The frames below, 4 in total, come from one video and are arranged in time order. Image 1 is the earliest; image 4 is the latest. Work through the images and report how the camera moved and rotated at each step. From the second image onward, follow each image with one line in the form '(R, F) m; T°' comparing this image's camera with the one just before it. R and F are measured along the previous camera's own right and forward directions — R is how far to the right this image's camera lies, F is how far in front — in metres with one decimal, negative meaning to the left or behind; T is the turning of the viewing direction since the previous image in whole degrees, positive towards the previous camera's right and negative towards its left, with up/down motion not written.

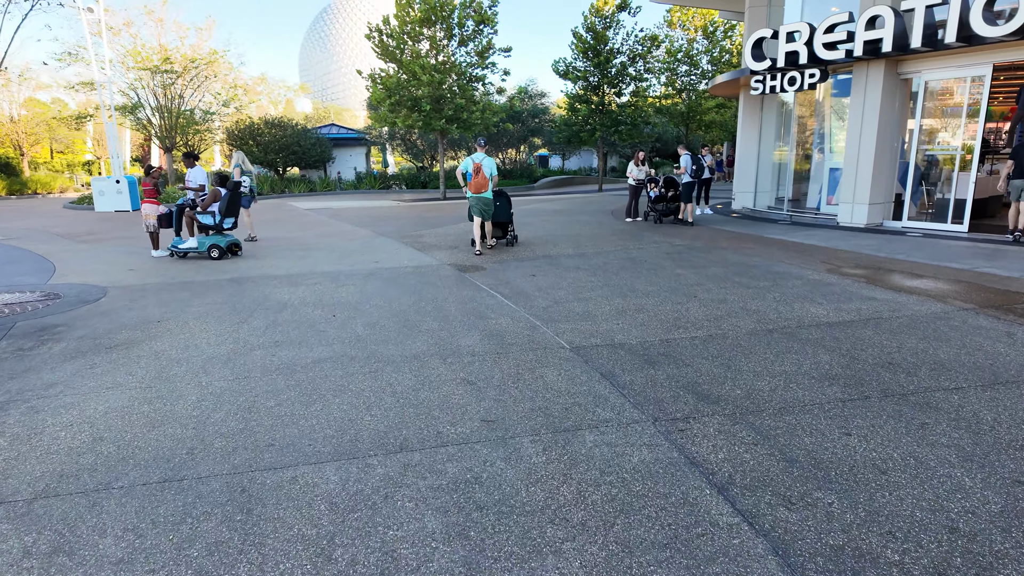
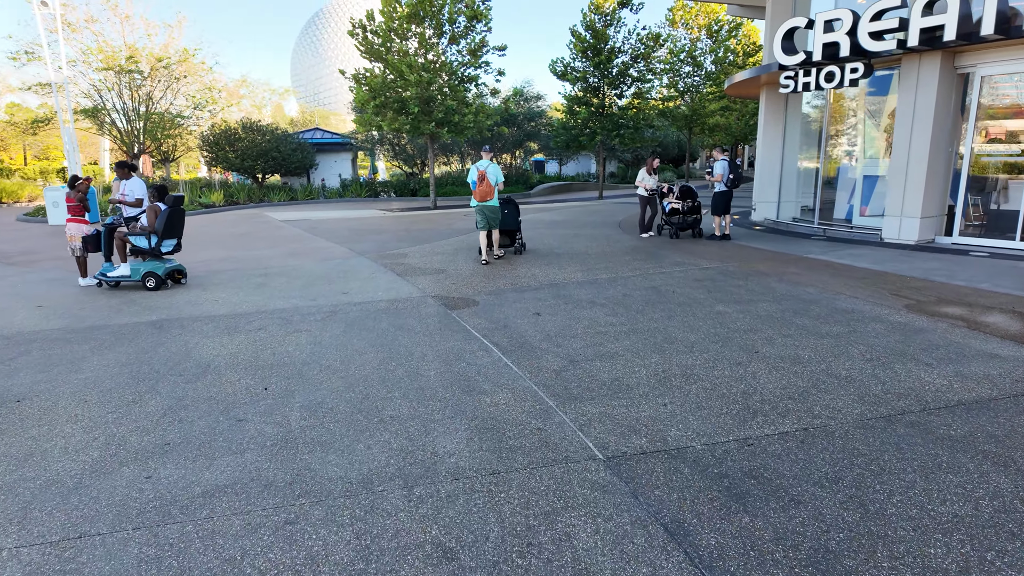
(0.0, +1.6) m; 0°
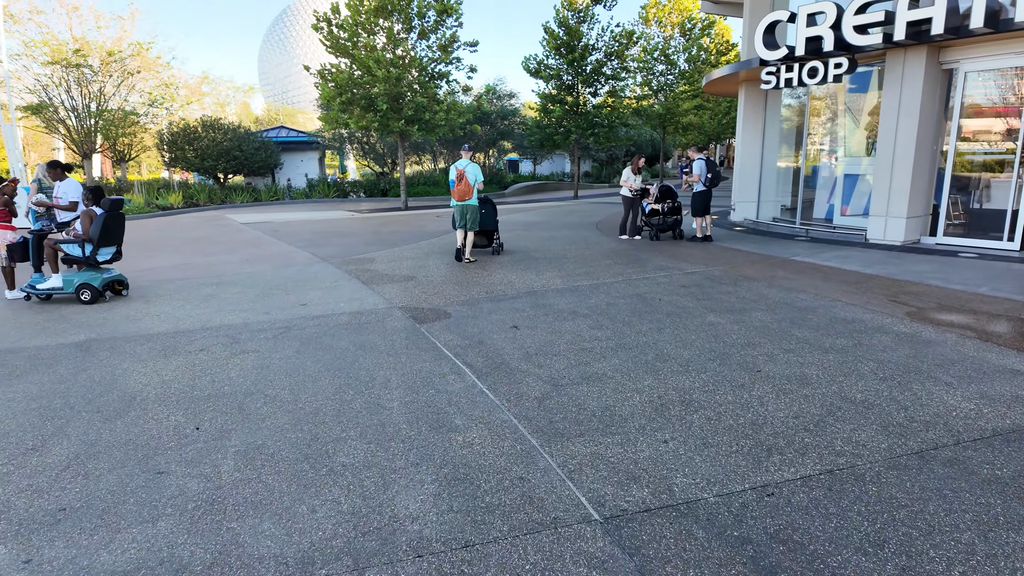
(0.0, +0.6) m; +2°
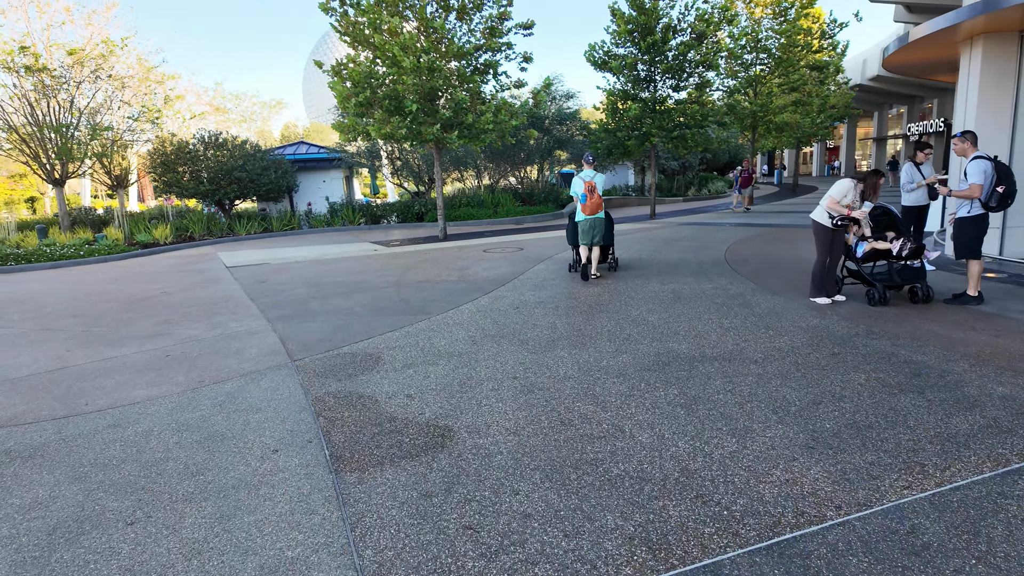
(-0.7, +4.6) m; -4°
